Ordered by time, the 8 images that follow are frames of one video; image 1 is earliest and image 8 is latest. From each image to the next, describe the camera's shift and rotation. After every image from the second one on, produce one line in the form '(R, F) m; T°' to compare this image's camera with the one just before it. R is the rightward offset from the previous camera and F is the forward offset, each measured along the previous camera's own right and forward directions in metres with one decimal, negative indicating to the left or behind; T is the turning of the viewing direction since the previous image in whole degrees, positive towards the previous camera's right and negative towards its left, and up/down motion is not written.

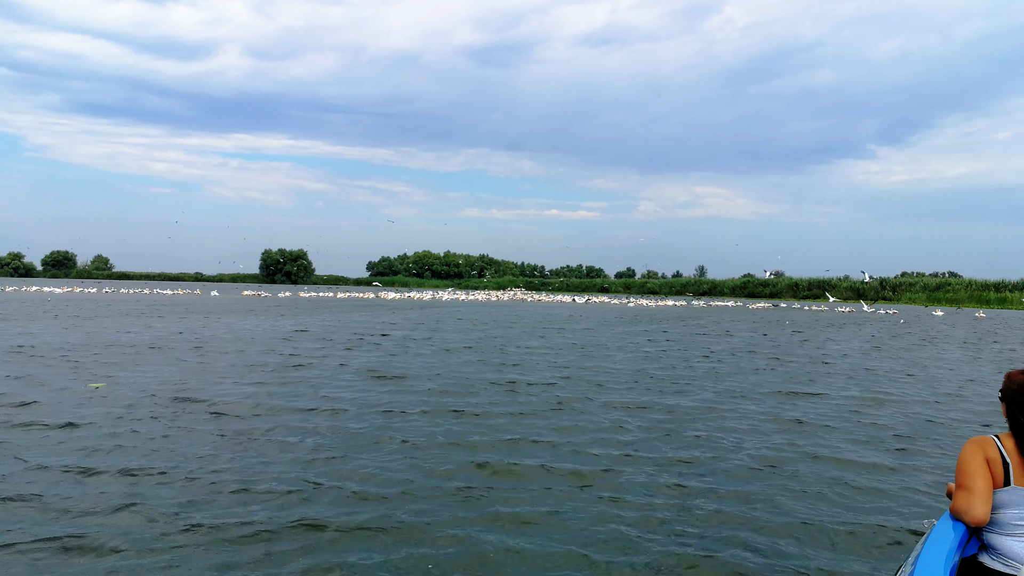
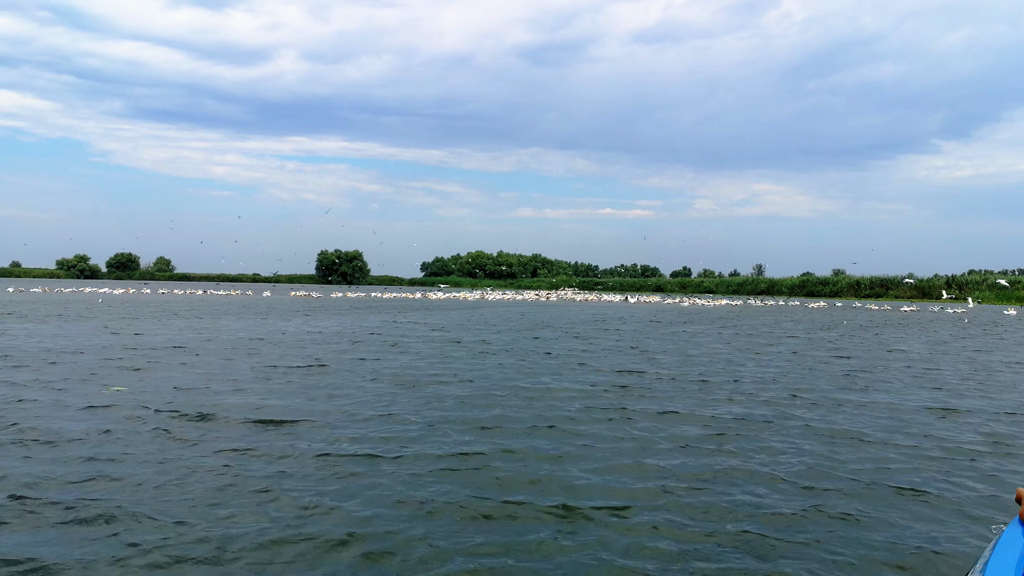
(+0.2, +0.6) m; -4°
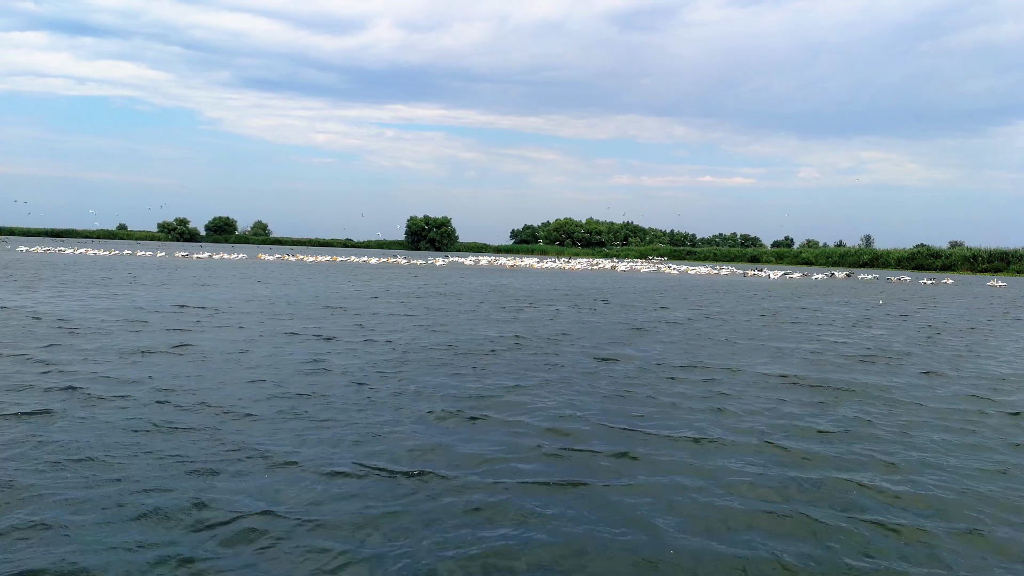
(-0.4, +2.3) m; -6°
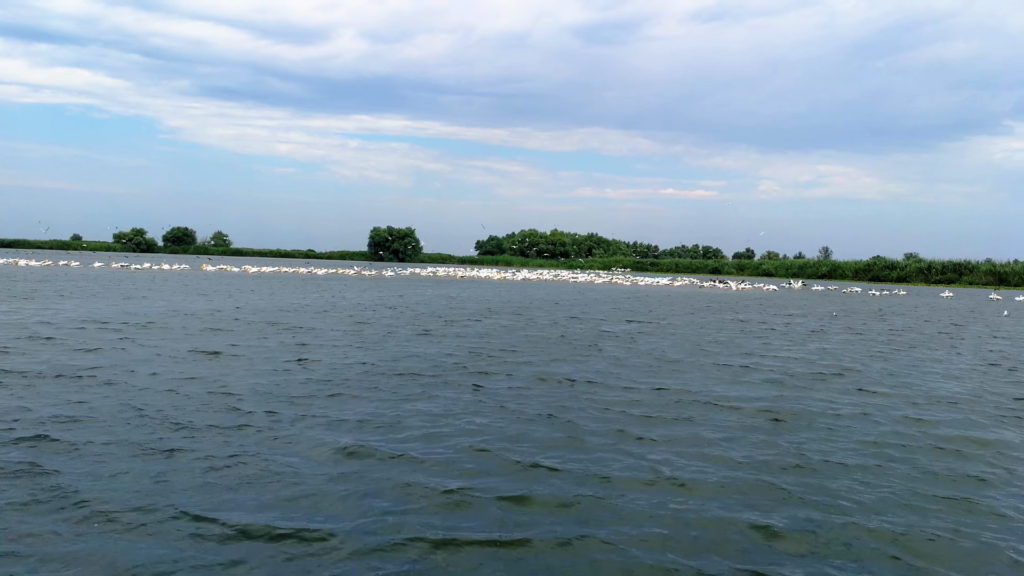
(+0.1, +0.2) m; +2°
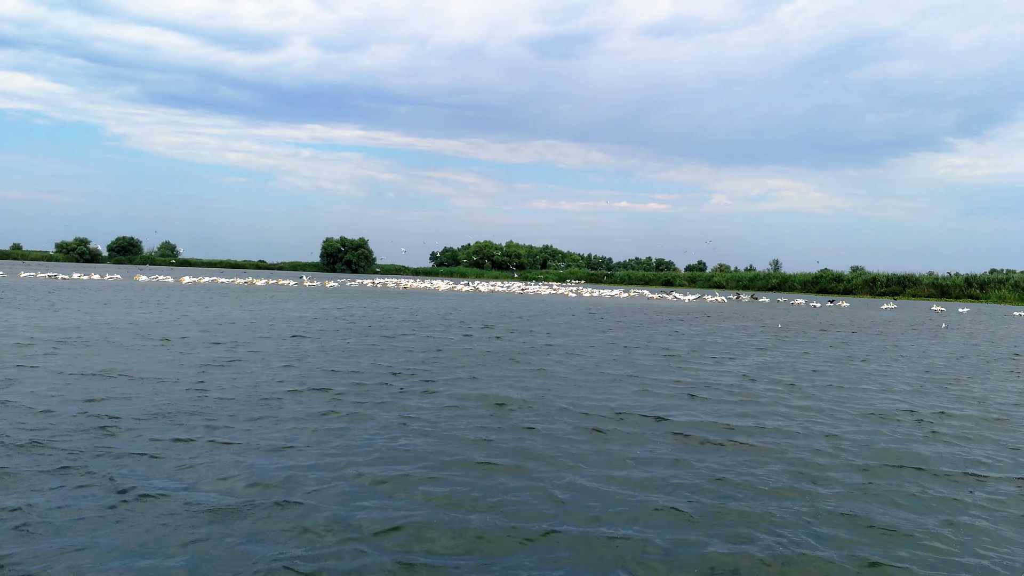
(-0.1, +0.3) m; +3°
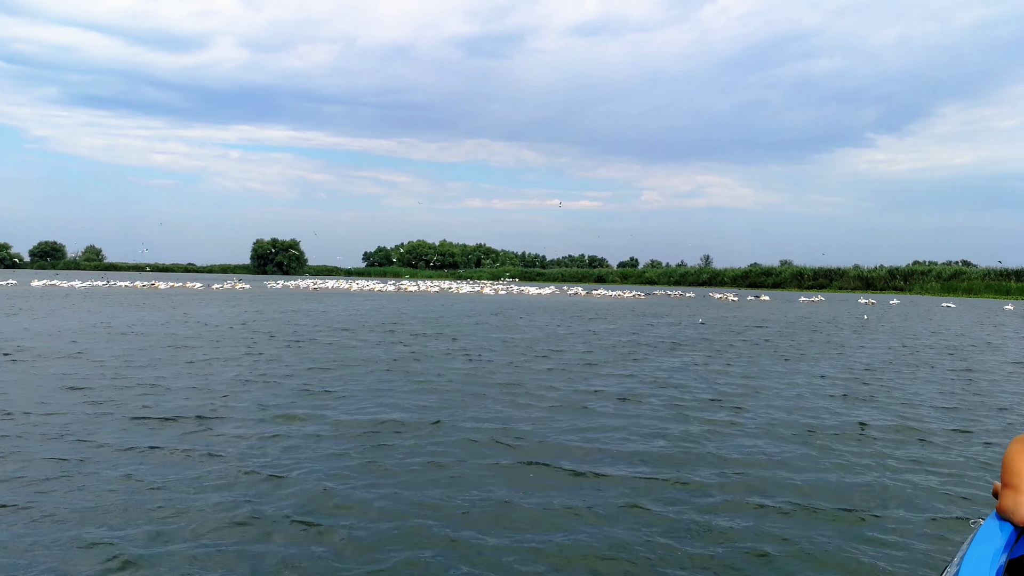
(+0.5, +1.2) m; +4°
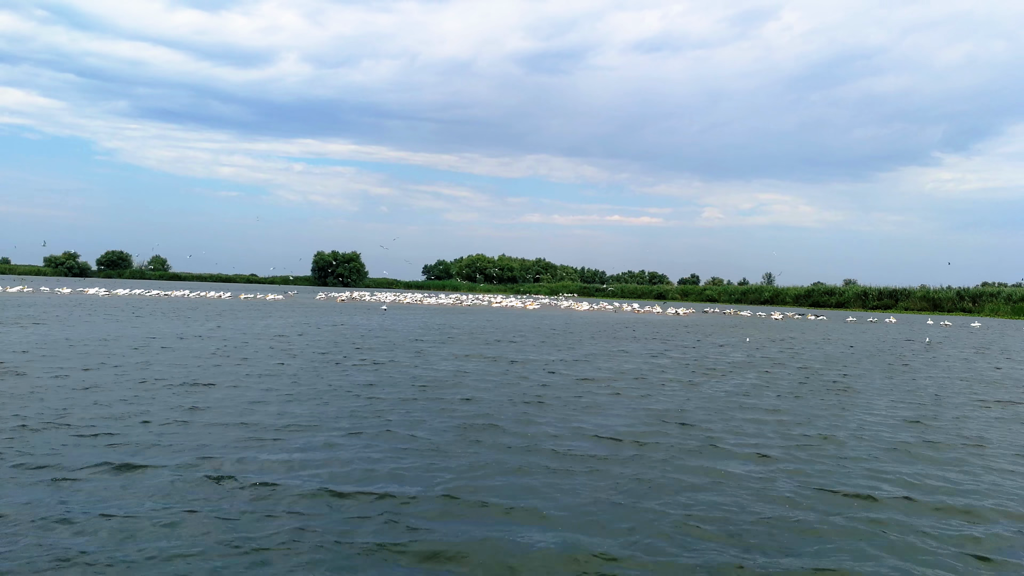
(-0.6, -1.4) m; -4°
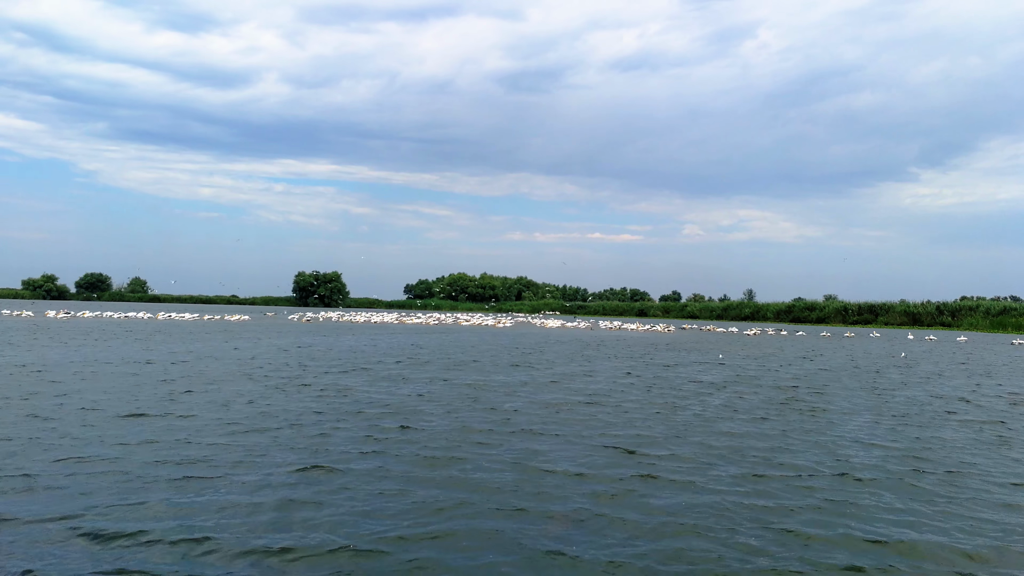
(+0.2, +0.5) m; +1°
